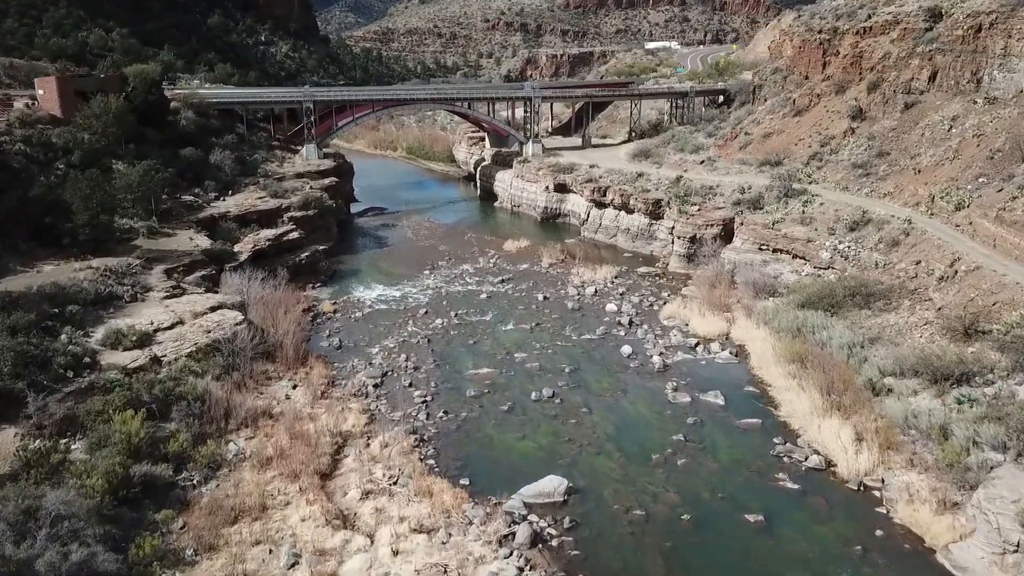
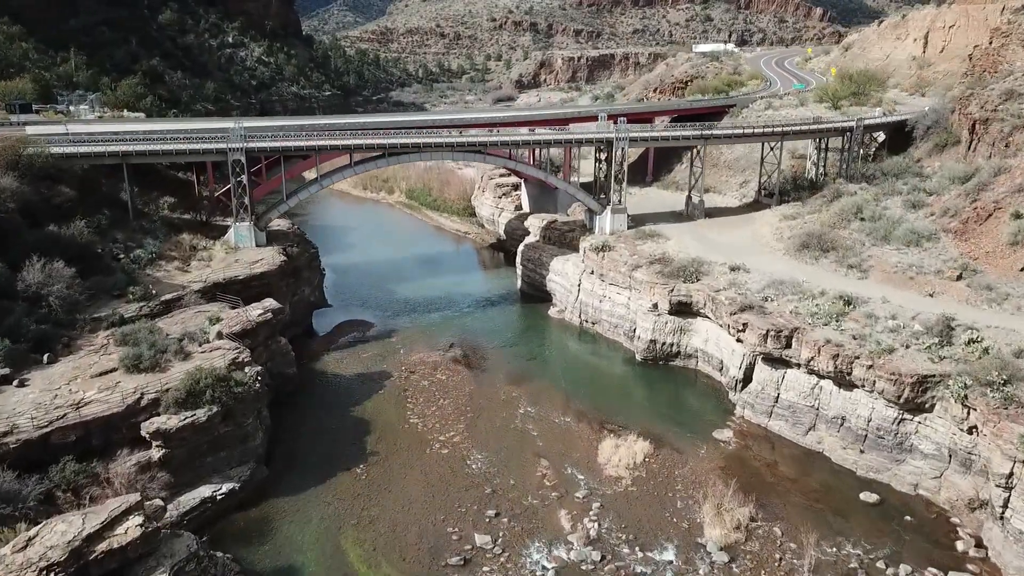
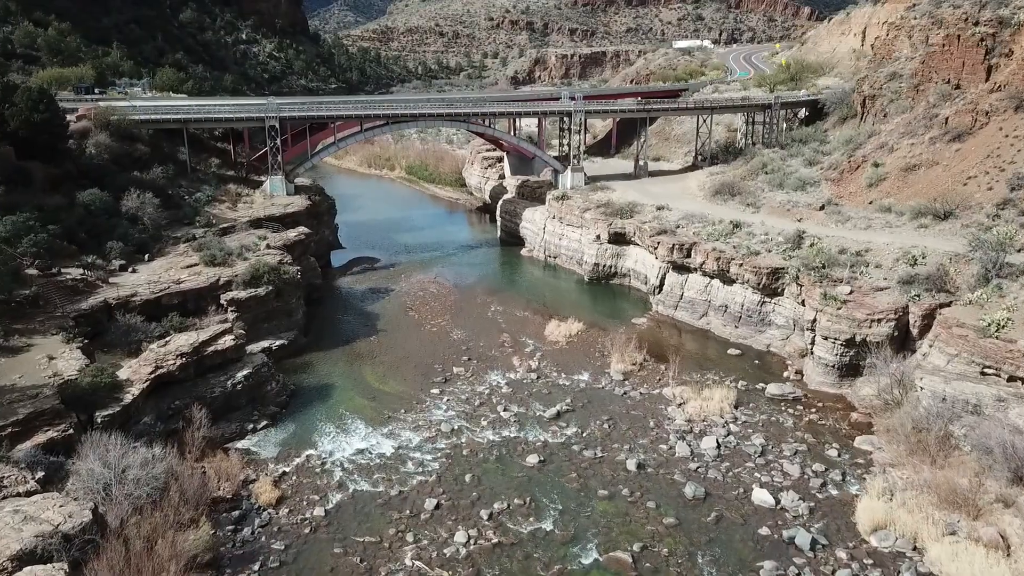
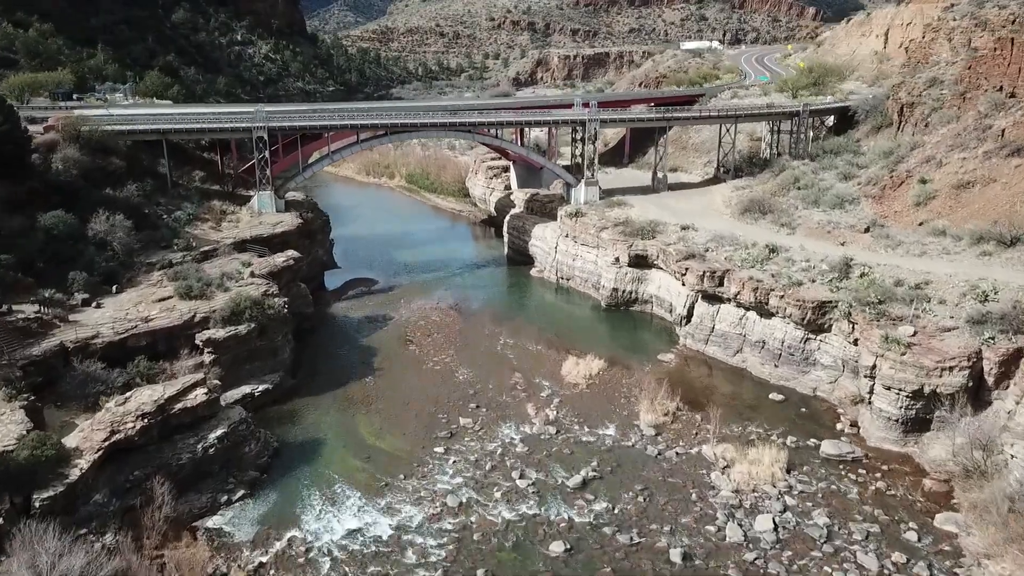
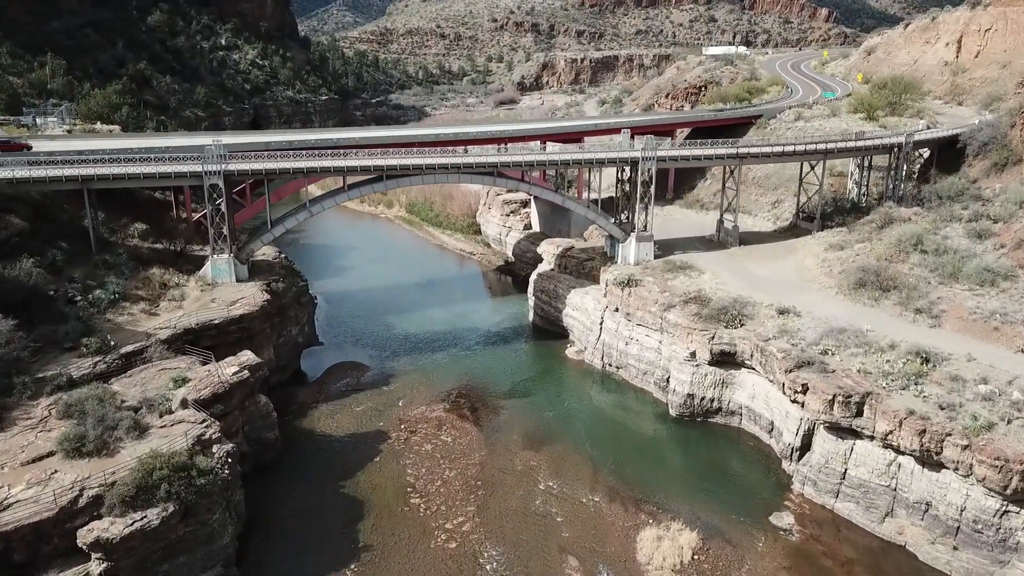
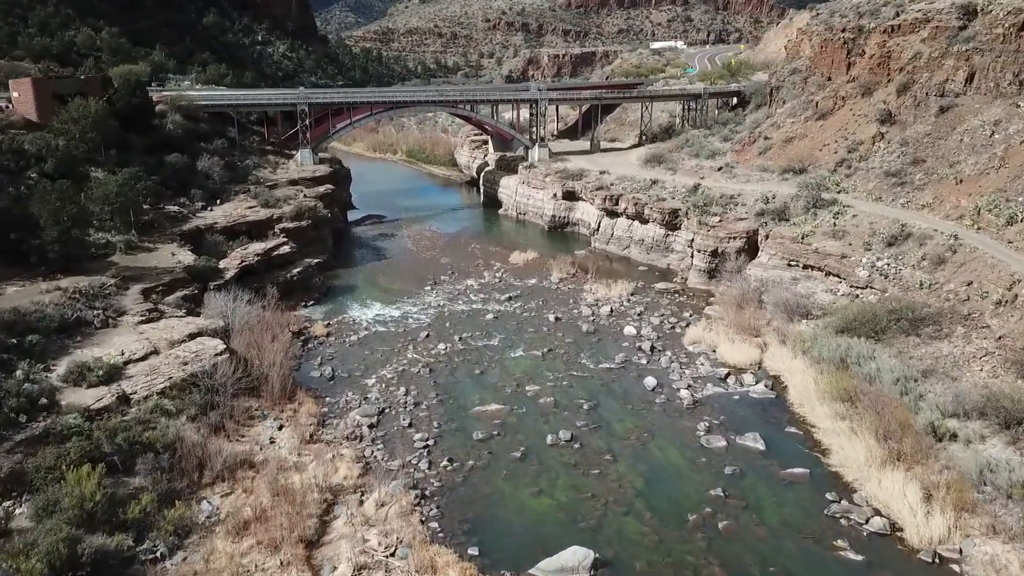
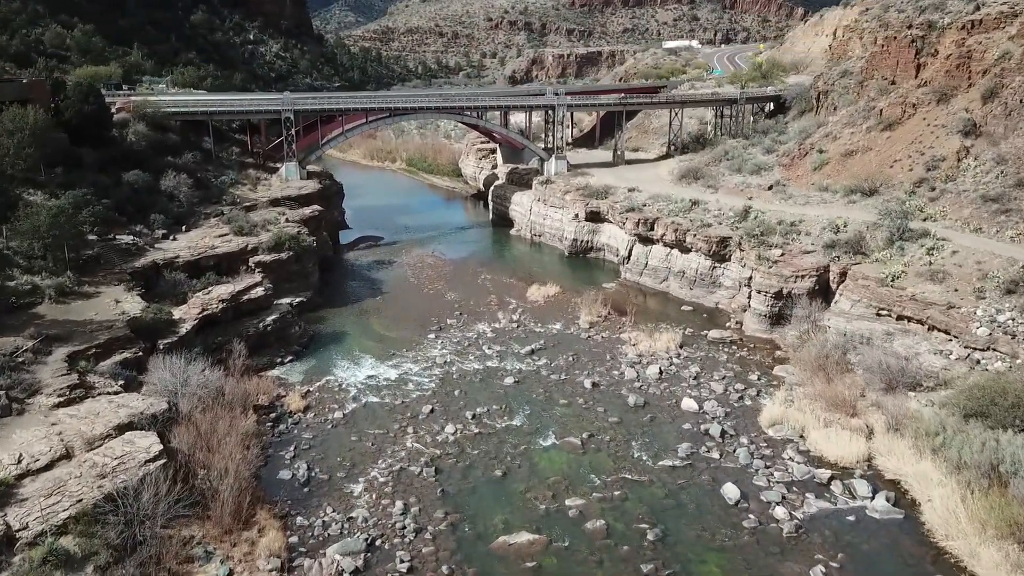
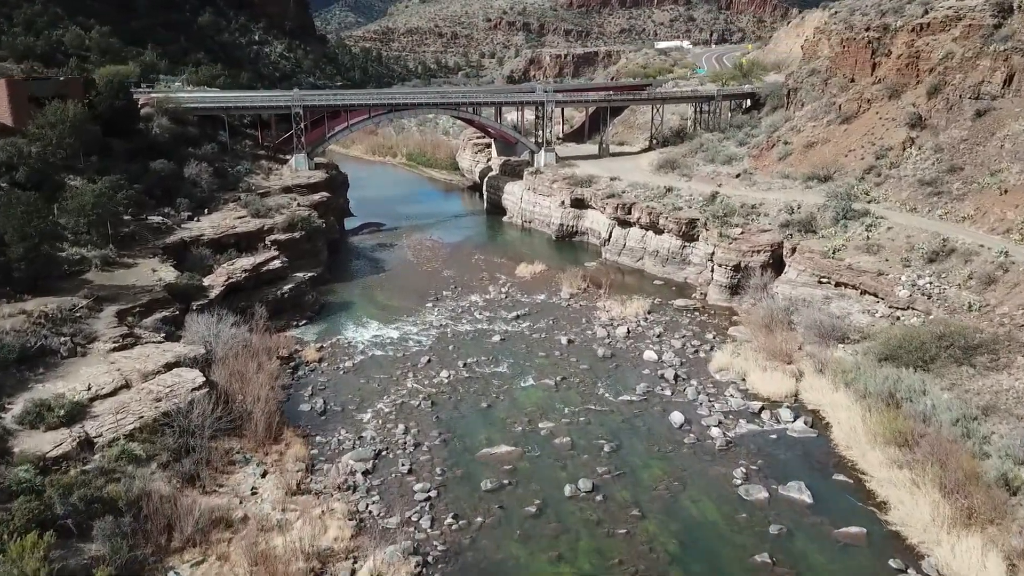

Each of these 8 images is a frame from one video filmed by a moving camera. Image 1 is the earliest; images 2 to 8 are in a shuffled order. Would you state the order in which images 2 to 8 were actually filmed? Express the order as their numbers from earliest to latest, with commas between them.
6, 8, 7, 3, 4, 2, 5
